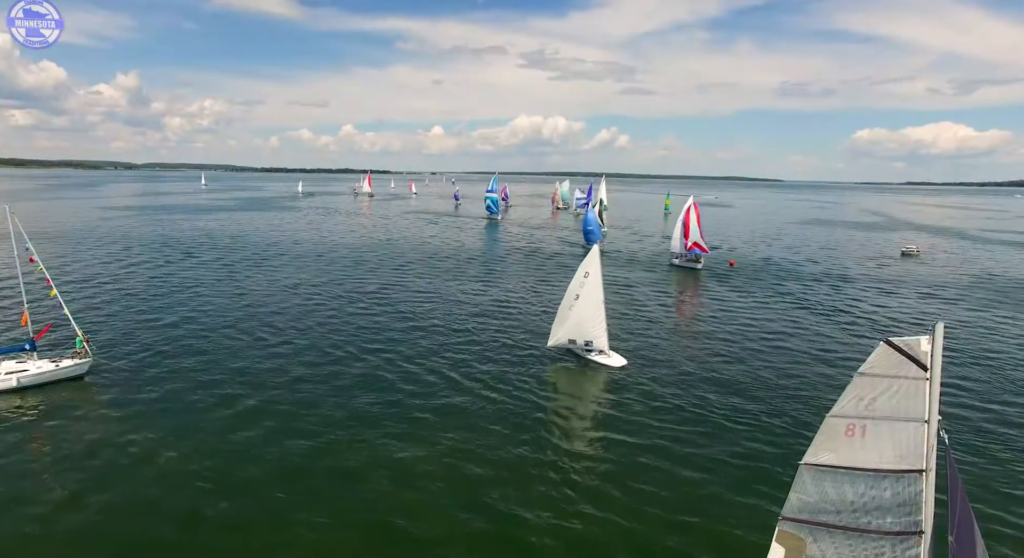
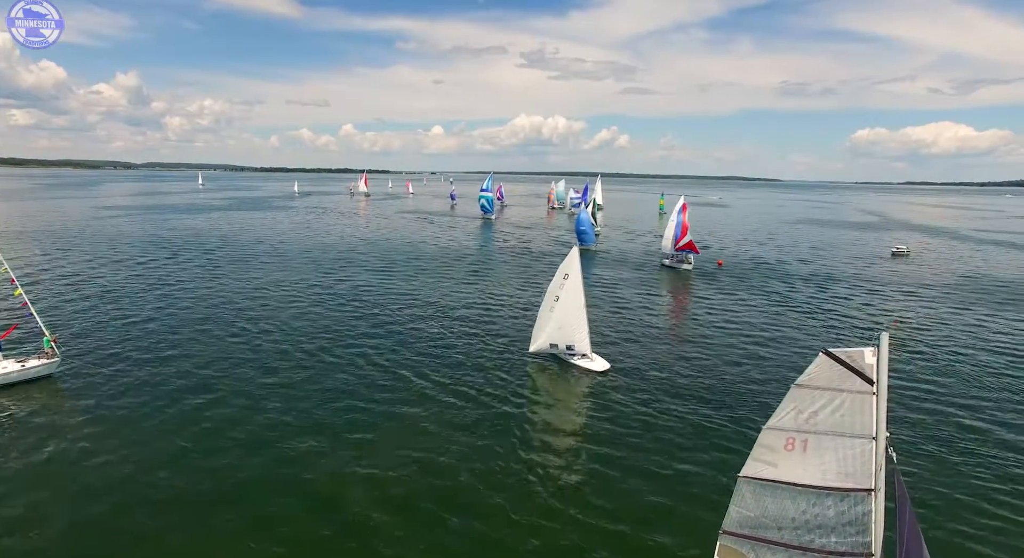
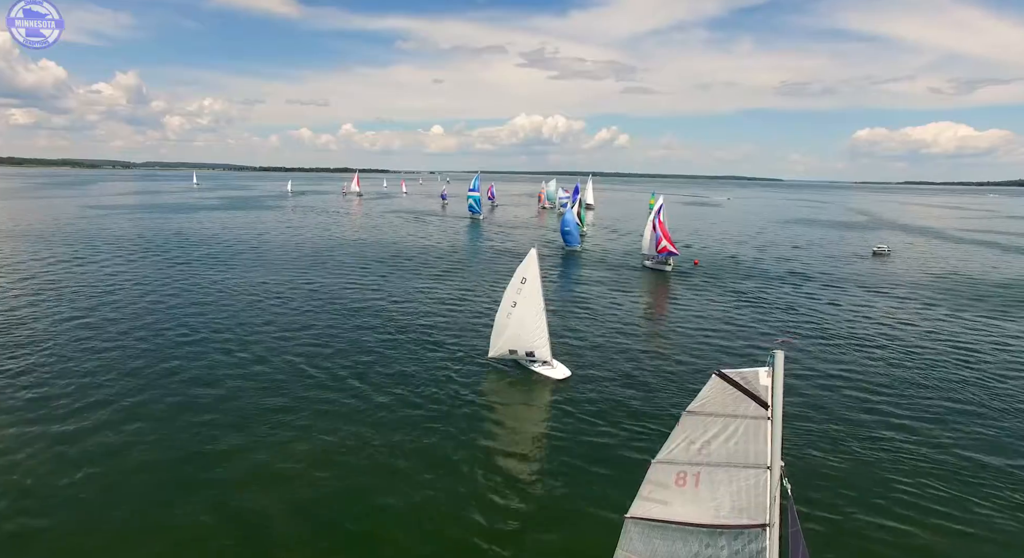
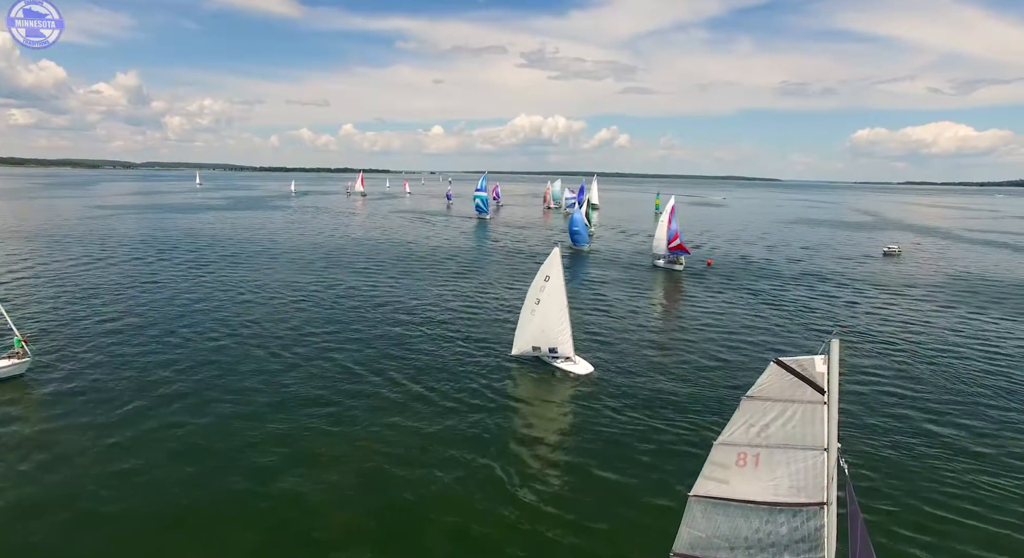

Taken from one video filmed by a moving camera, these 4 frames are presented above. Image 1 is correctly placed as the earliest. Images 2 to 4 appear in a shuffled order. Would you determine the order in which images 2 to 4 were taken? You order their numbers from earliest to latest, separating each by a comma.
2, 4, 3
